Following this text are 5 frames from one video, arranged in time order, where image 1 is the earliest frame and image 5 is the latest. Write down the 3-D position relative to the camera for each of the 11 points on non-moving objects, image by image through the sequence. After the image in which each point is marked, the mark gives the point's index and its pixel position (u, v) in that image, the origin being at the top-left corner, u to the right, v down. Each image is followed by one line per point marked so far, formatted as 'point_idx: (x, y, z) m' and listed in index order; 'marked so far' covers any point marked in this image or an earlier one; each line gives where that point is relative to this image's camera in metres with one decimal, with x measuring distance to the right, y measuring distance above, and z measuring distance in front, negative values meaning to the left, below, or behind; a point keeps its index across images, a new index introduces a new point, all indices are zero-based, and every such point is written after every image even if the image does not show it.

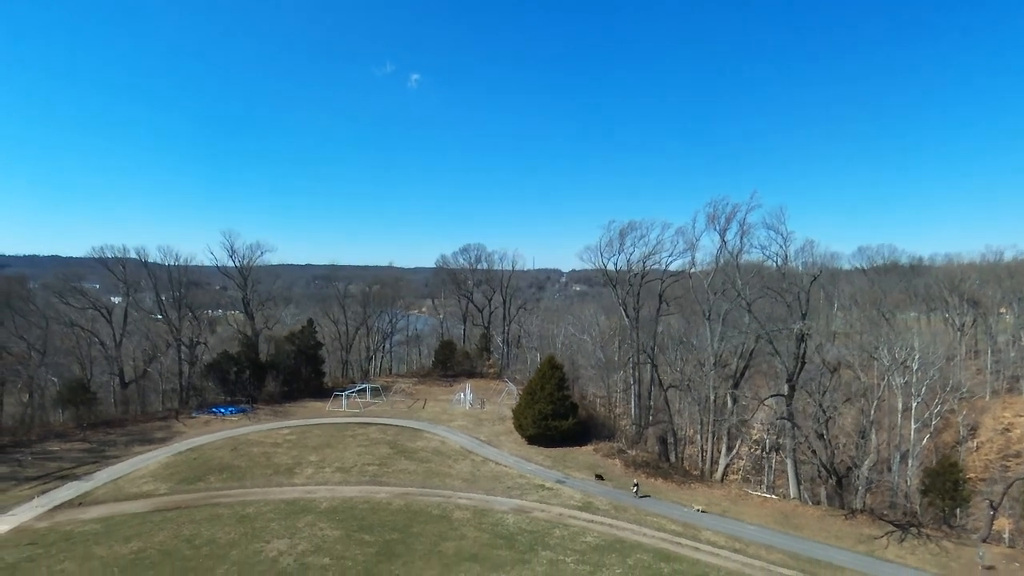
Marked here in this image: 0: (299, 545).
0: (-7.6, -9.1, +18.6) m
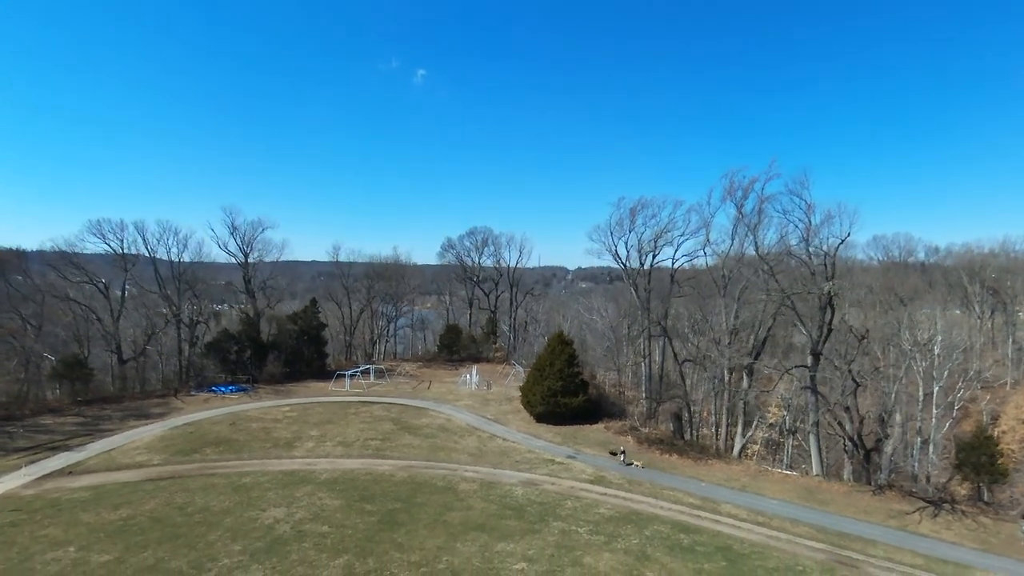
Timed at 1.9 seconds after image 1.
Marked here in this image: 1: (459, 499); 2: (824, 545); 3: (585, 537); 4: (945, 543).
0: (-7.3, -7.6, +17.6) m
1: (-2.0, -7.7, +19.0) m
2: (+9.7, -7.9, +16.1) m
3: (+2.2, -7.8, +16.3) m
4: (+13.7, -8.0, +16.5) m
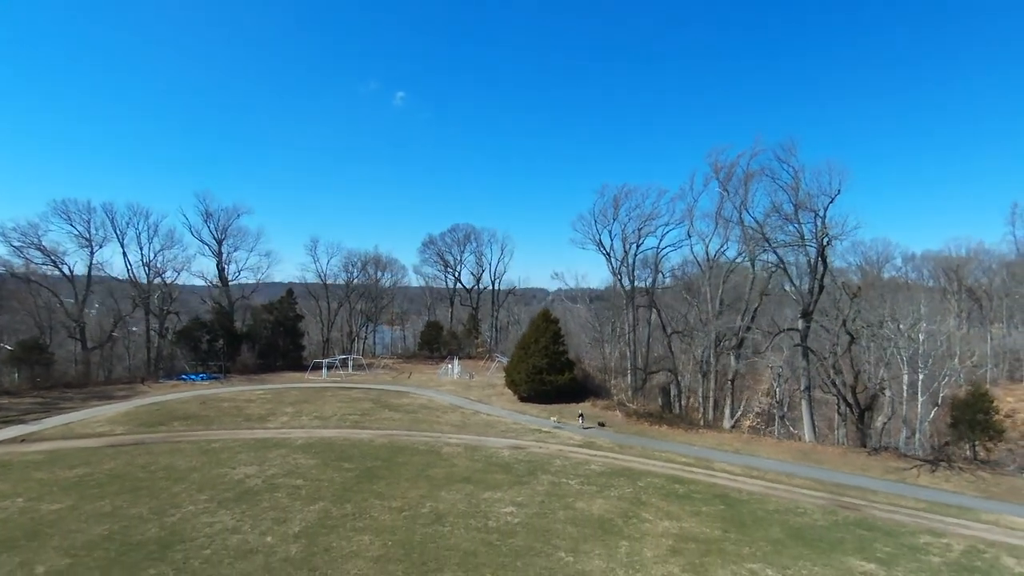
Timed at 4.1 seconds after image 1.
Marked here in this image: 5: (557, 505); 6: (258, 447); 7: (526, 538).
0: (-7.7, -5.7, +16.5) m
1: (-2.4, -5.9, +18.1) m
2: (+9.3, -6.1, +15.5) m
3: (+1.9, -5.9, +15.5) m
4: (+13.4, -6.3, +16.0) m
5: (+1.2, -5.9, +14.1) m
6: (-9.3, -5.8, +19.0) m
7: (+0.3, -5.8, +12.2) m
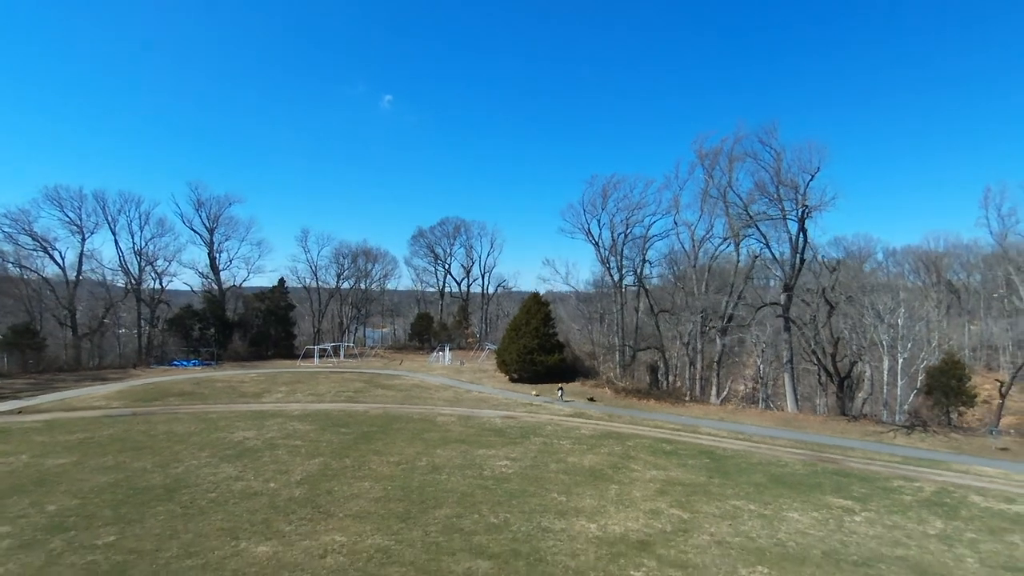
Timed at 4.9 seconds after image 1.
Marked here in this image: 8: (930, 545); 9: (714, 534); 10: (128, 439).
0: (-7.9, -4.7, +16.8) m
1: (-2.7, -4.9, +18.5) m
2: (+9.1, -5.1, +16.2) m
3: (+1.7, -4.9, +16.0) m
4: (+13.2, -5.2, +16.8) m
5: (+1.1, -4.8, +14.7) m
6: (-9.5, -4.8, +19.4) m
7: (+0.2, -4.7, +12.7) m
8: (+7.7, -4.7, +9.5) m
9: (+3.9, -4.7, +9.9) m
10: (-11.7, -4.6, +15.9) m
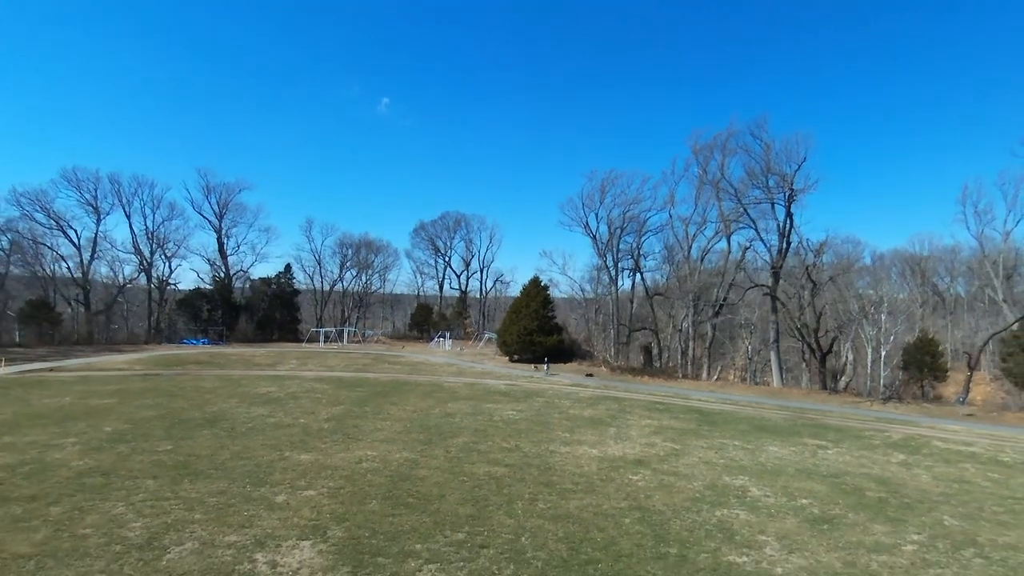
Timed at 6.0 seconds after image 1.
0: (-7.7, -3.5, +18.0) m
1: (-2.5, -3.8, +19.7) m
2: (+9.3, -4.2, +17.5) m
3: (+1.8, -3.8, +17.3) m
4: (+13.3, -4.4, +18.2) m
5: (+1.3, -3.8, +15.9) m
6: (-9.4, -3.6, +20.5) m
7: (+0.4, -3.7, +13.9) m
8: (+7.9, -3.7, +10.9) m
9: (+4.1, -3.6, +11.2) m
10: (-11.6, -3.4, +17.0) m
